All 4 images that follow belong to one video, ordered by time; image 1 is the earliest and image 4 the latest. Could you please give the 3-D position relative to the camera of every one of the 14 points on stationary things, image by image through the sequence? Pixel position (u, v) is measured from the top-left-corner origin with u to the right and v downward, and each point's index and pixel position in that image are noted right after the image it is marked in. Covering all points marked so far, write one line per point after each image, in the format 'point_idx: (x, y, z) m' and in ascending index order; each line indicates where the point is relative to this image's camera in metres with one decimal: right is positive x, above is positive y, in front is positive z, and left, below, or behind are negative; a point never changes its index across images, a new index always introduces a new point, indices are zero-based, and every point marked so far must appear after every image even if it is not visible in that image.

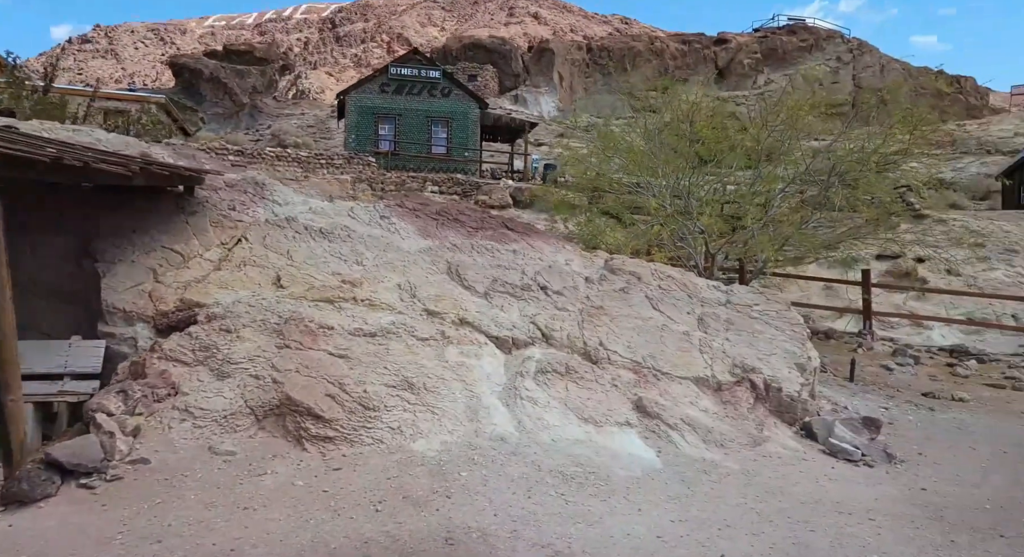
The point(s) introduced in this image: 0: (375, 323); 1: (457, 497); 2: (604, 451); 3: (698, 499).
0: (-1.6, -0.5, +7.8) m
1: (-0.5, -1.9, +5.8) m
2: (+0.9, -1.7, +6.5) m
3: (+1.6, -1.9, +5.7) m
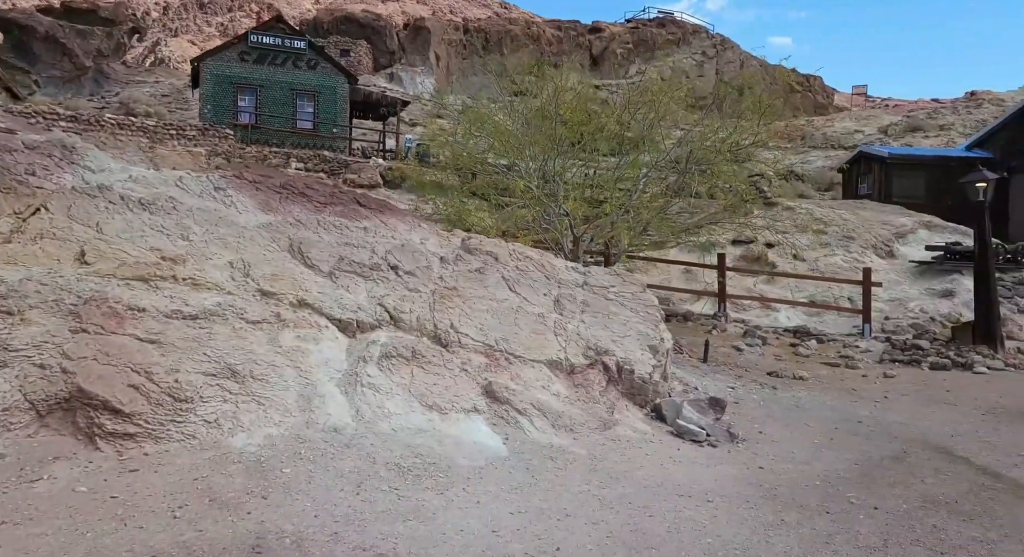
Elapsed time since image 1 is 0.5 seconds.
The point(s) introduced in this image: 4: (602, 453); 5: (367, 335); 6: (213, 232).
0: (-3.3, -0.3, +6.9) m
1: (-1.8, -1.7, +5.1) m
2: (-0.6, -1.5, +6.0) m
3: (+0.2, -1.7, +5.4) m
4: (+0.8, -1.6, +6.0) m
5: (-1.6, -0.6, +7.1) m
6: (-3.6, +0.6, +8.0) m
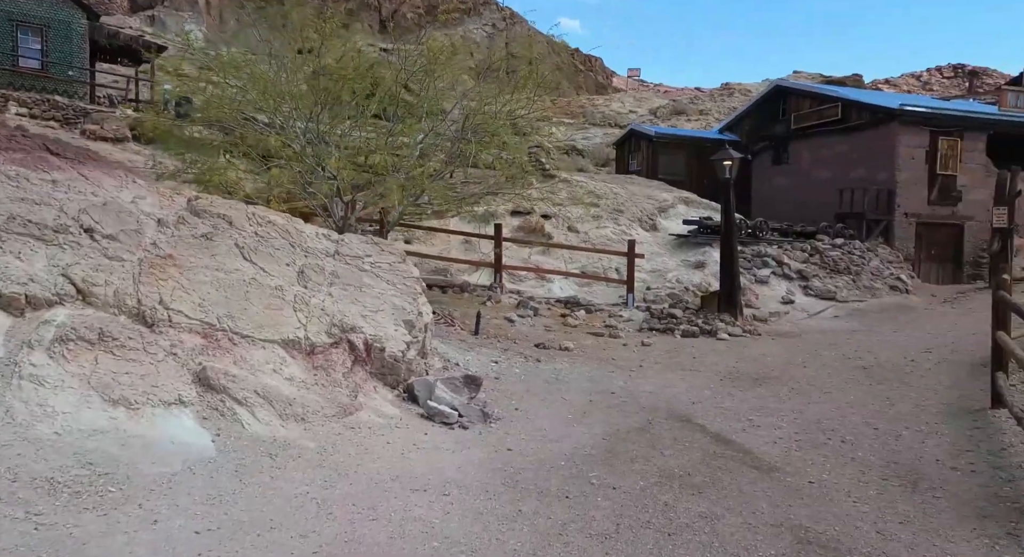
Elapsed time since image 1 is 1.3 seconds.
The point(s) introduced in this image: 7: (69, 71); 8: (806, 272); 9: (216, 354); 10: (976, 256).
0: (-5.5, 0.0, +4.8) m
1: (-3.7, -1.5, +3.6) m
2: (-2.7, -1.2, +4.8) m
3: (-1.8, -1.4, +4.4) m
4: (-1.4, -1.3, +5.2) m
5: (-4.0, -0.3, +5.6) m
6: (-6.2, +0.9, +5.7) m
7: (-13.2, +6.2, +19.7) m
8: (+5.6, +0.1, +12.7) m
9: (-2.6, -0.7, +5.8) m
10: (+10.3, +0.5, +14.7) m
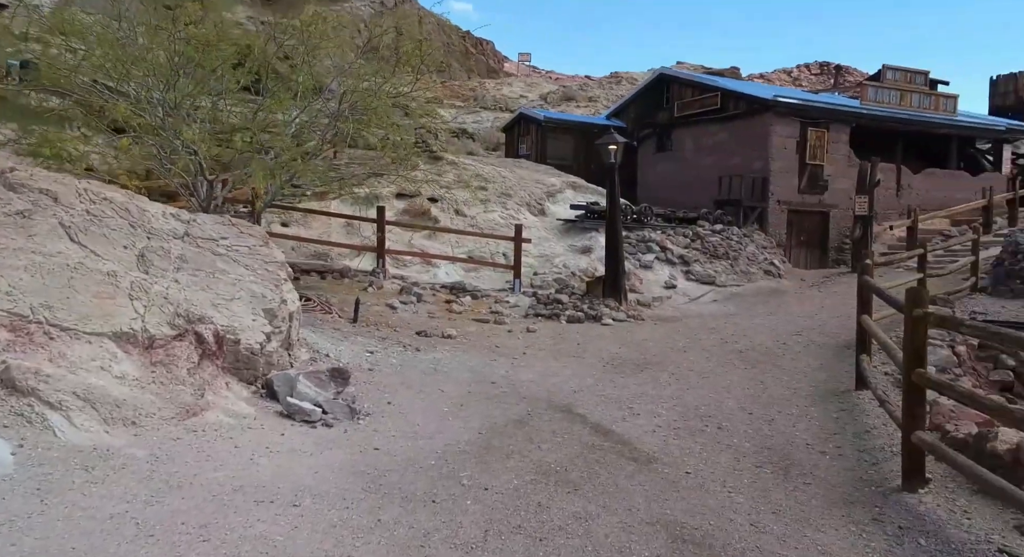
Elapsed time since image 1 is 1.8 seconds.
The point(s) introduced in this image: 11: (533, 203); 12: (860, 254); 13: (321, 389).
0: (-6.4, +0.1, +3.5) m
1: (-4.3, -1.4, +2.6) m
2: (-3.6, -1.1, +3.9) m
3: (-2.6, -1.3, +3.7) m
4: (-2.3, -1.2, +4.5) m
5: (-4.9, -0.2, +4.5) m
6: (-7.1, +1.0, +4.3) m
7: (-16.3, +6.6, +16.8) m
8: (+3.4, +0.4, +13.0) m
9: (-3.6, -0.5, +4.9) m
10: (+7.7, +0.9, +15.7) m
11: (+0.5, +1.8, +16.0) m
12: (+7.0, +0.5, +13.4) m
13: (-1.6, -1.0, +5.8) m
